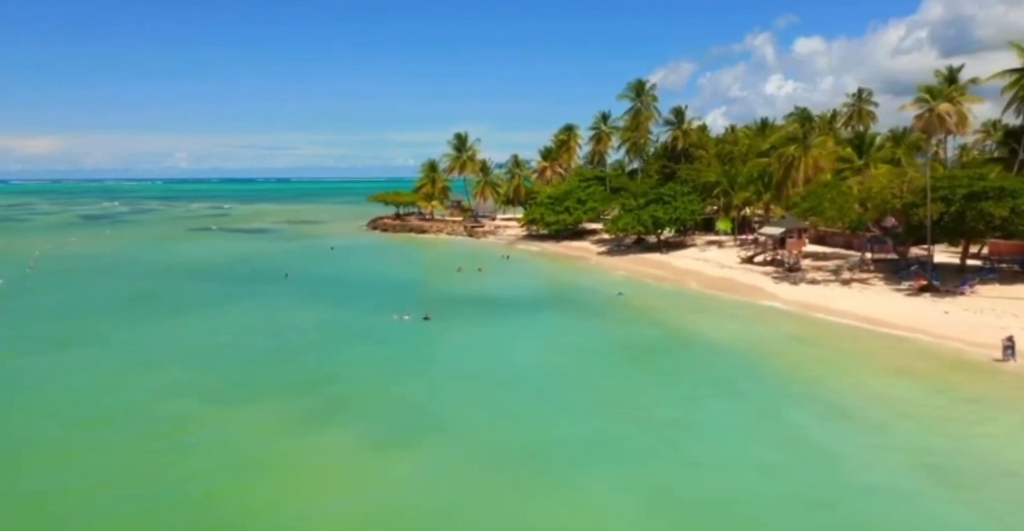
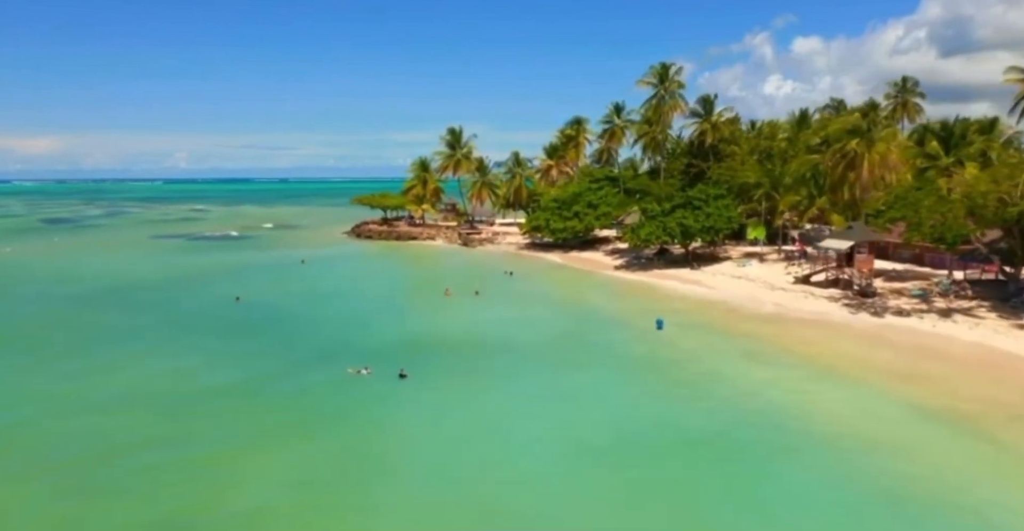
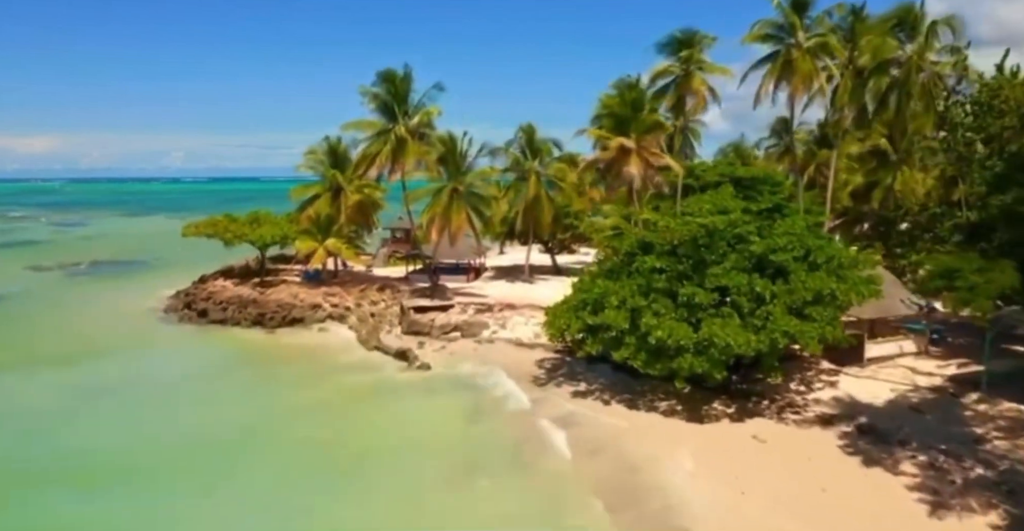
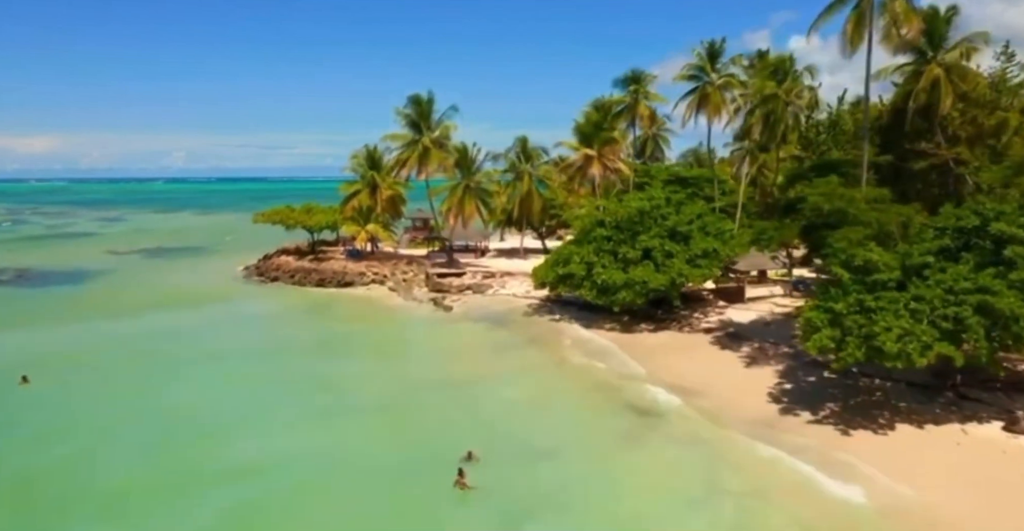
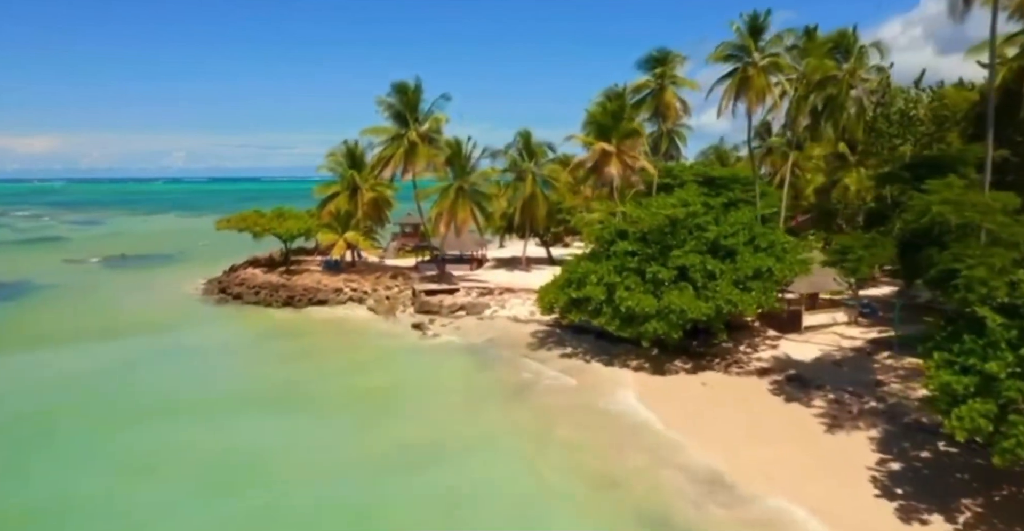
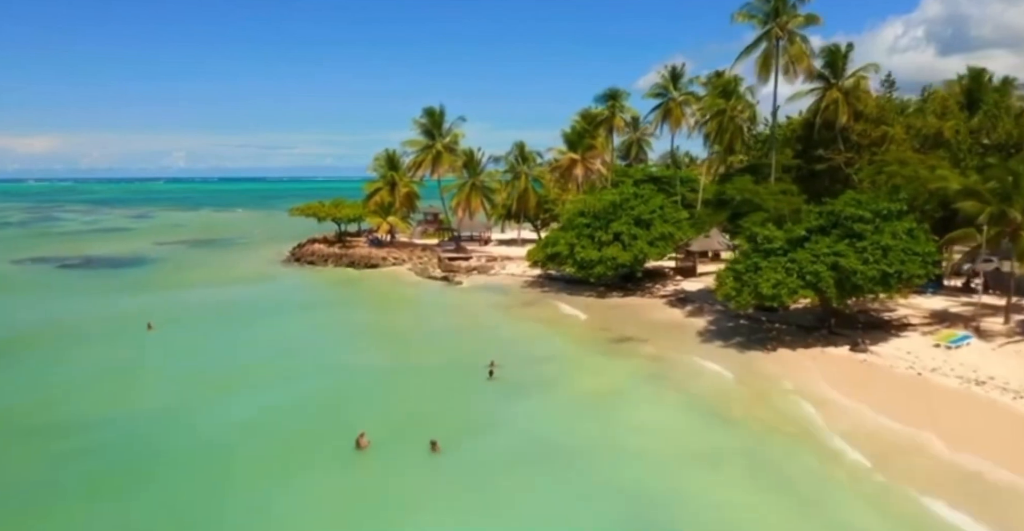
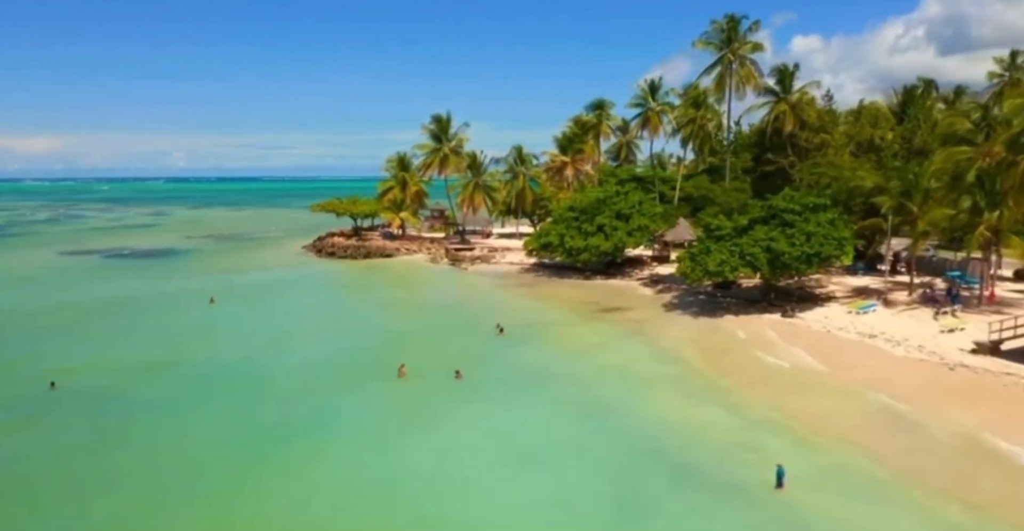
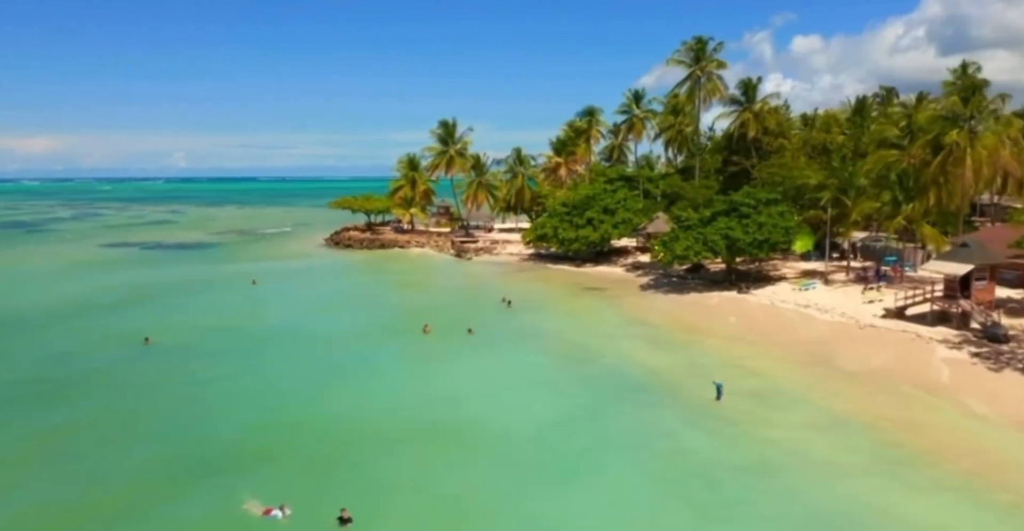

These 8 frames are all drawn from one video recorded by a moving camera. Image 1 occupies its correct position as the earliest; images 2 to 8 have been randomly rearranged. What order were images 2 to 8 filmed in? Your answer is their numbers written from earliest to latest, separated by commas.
2, 8, 7, 6, 4, 5, 3
